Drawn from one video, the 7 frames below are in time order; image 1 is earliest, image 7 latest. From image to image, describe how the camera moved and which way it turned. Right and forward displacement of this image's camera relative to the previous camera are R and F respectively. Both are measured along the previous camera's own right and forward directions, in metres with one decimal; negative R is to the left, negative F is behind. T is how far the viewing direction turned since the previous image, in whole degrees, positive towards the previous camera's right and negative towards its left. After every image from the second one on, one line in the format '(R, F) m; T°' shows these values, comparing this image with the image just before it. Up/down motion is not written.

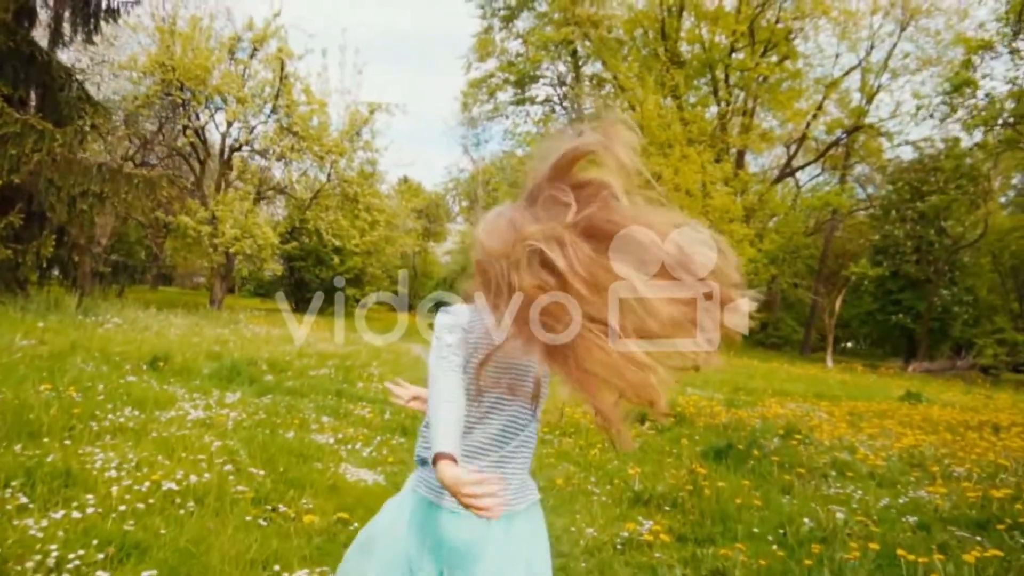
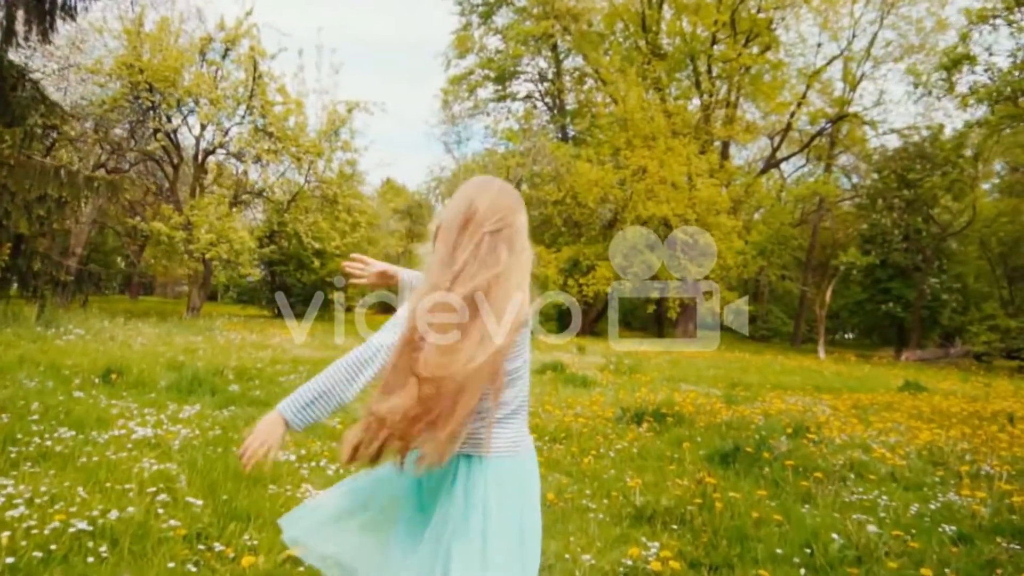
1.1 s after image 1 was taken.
(0.0, +0.6) m; +1°
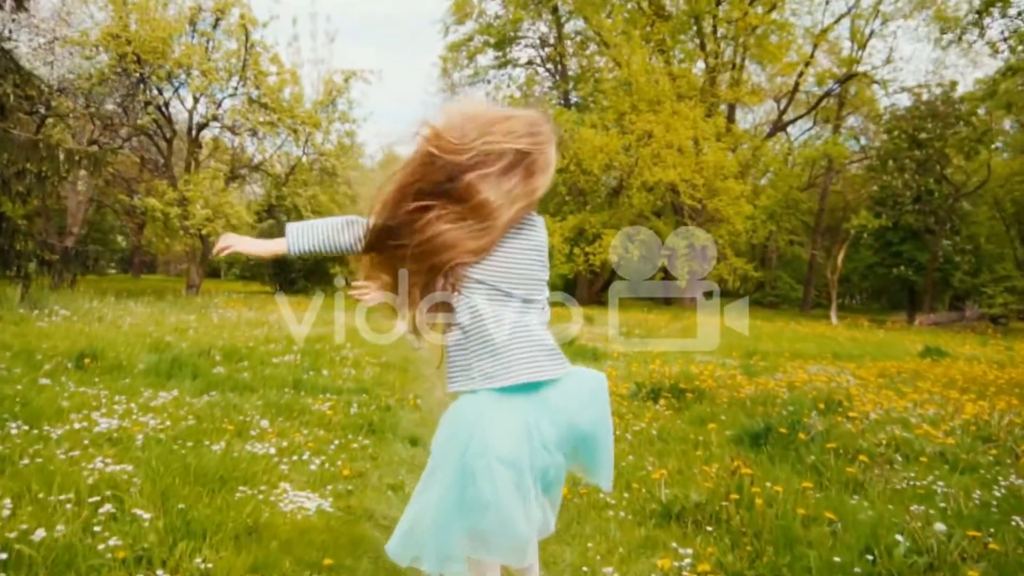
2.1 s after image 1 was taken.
(0.0, +0.6) m; 0°
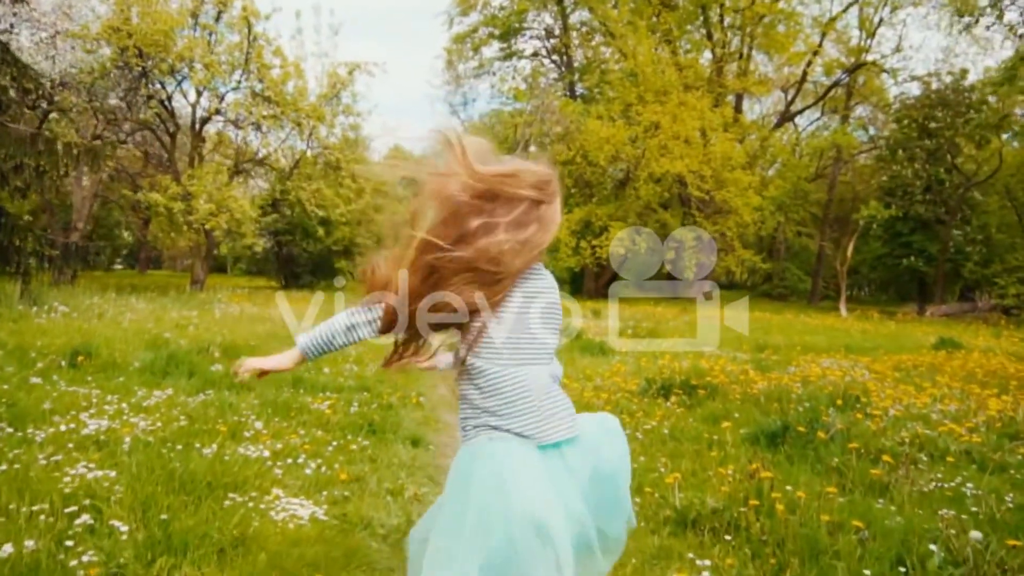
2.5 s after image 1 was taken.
(0.0, +0.2) m; 0°
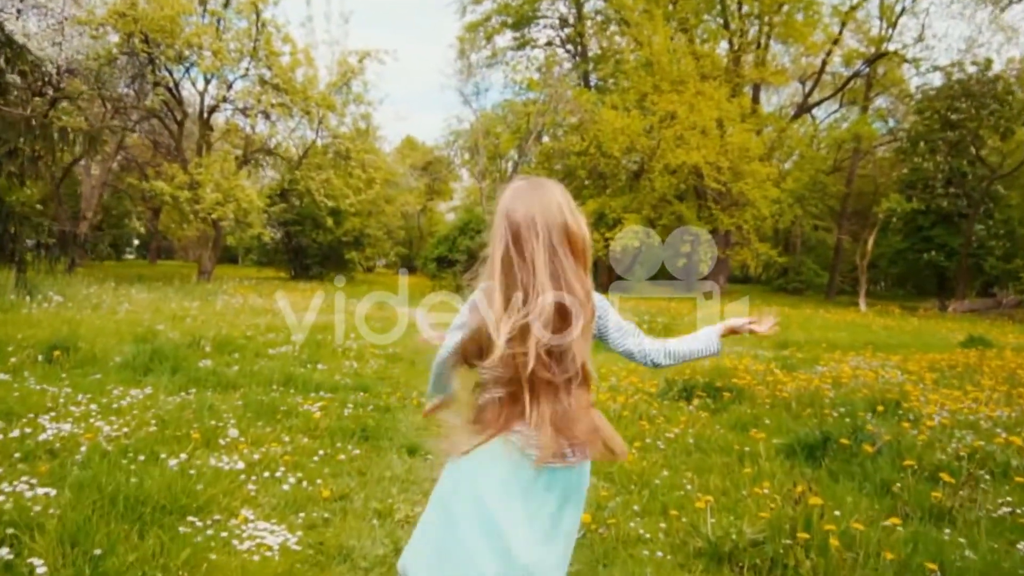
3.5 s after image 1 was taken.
(0.0, +0.5) m; -1°
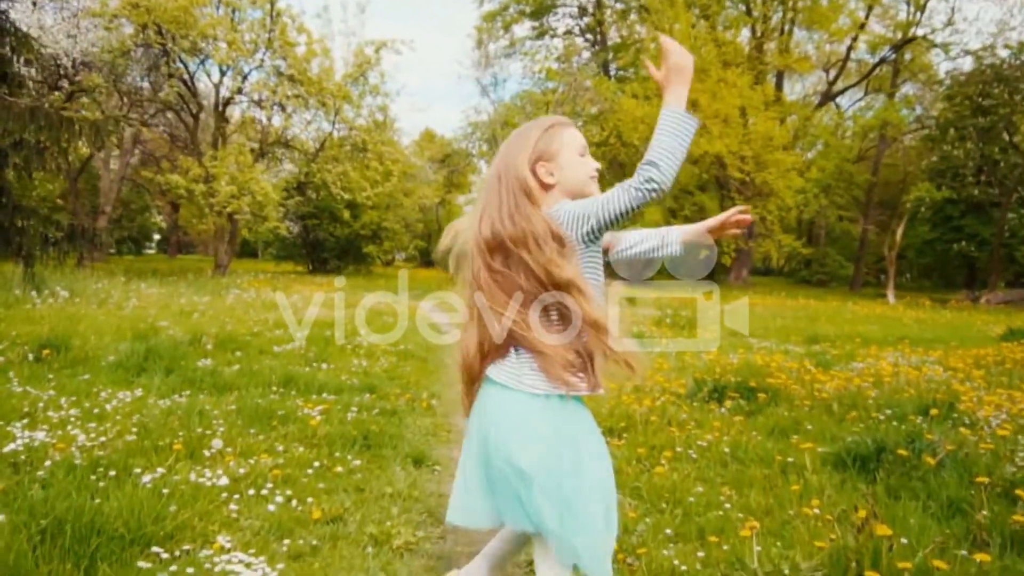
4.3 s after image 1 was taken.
(0.0, +0.5) m; -1°
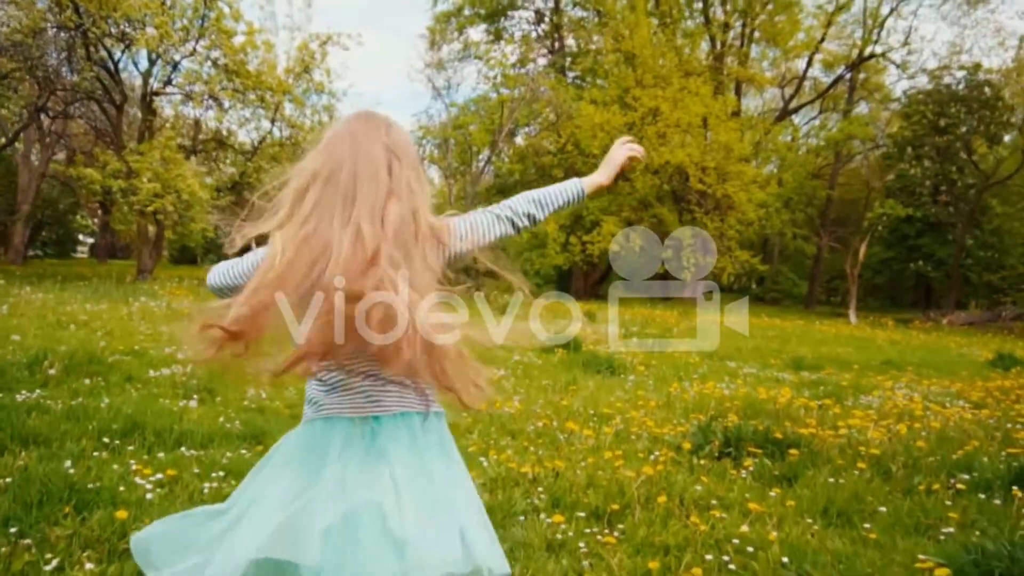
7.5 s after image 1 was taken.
(0.0, +1.7) m; +3°
